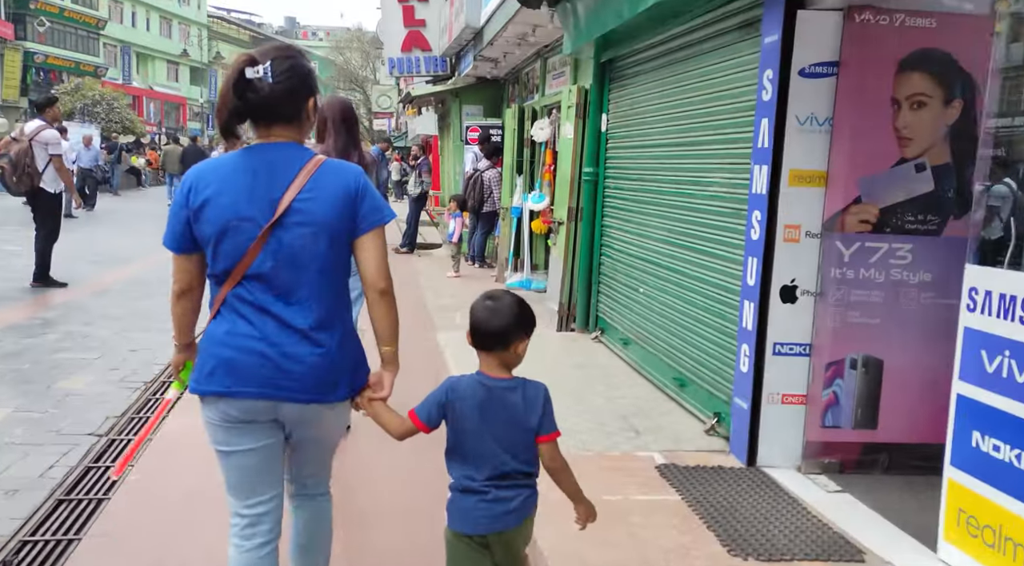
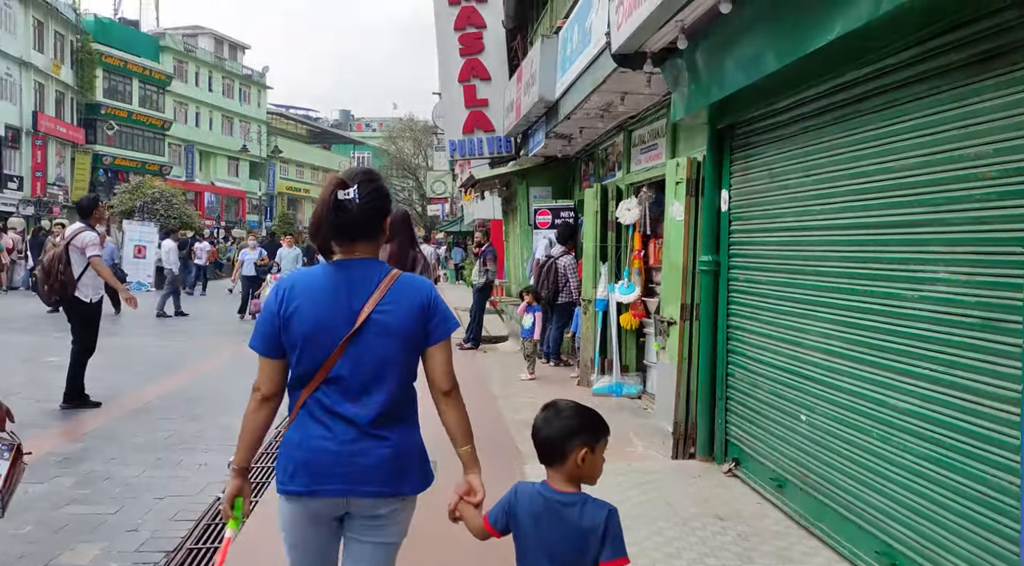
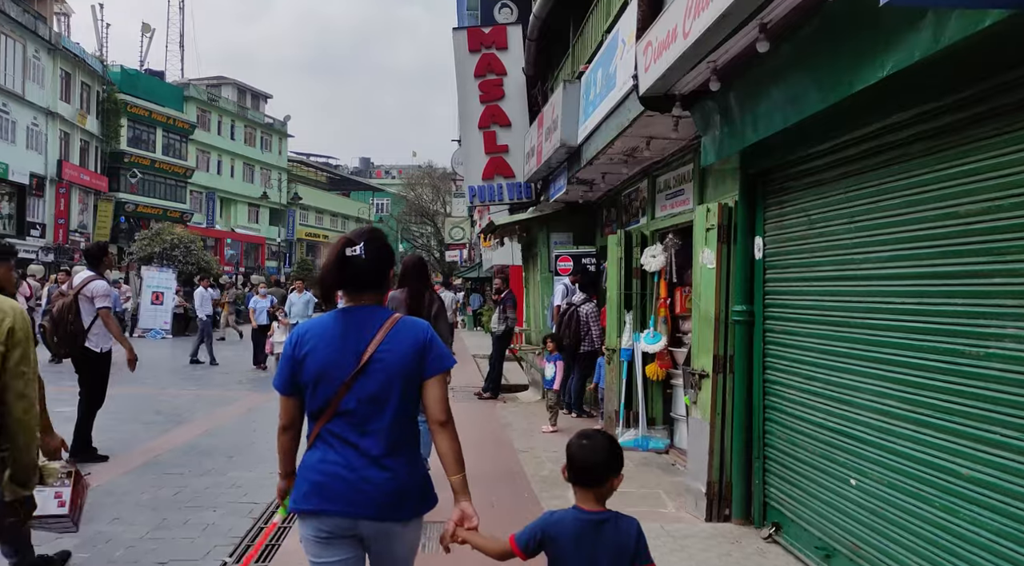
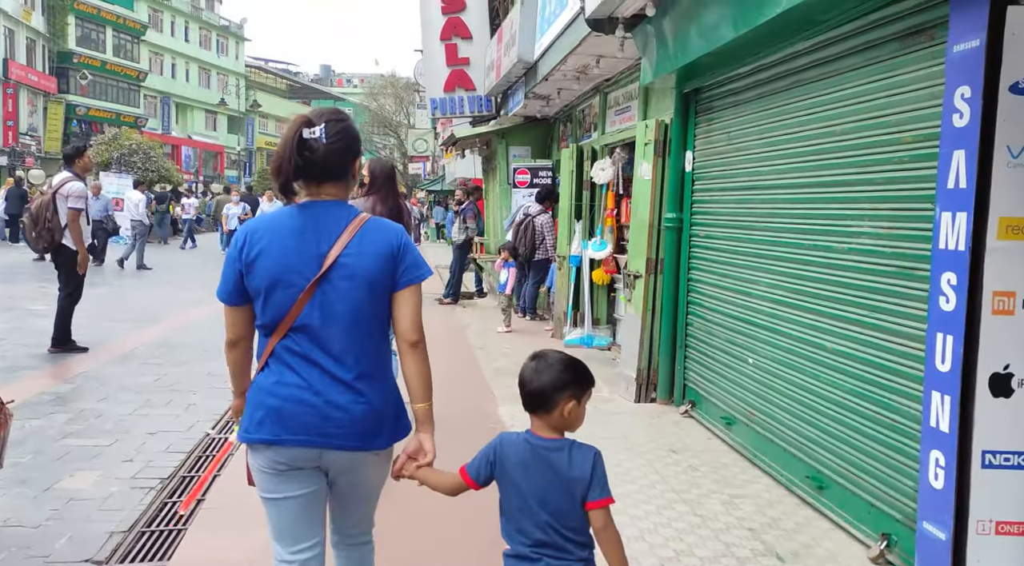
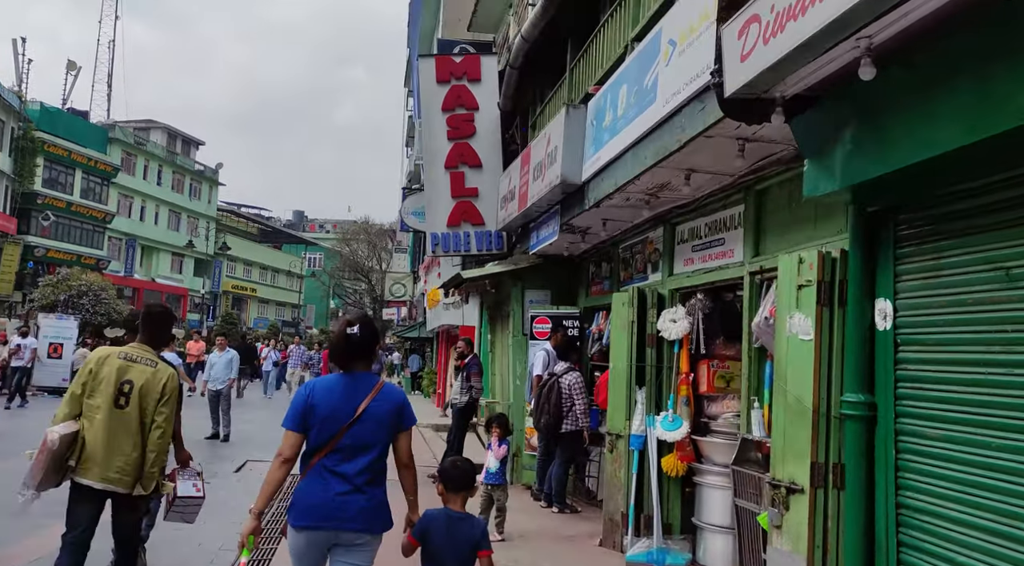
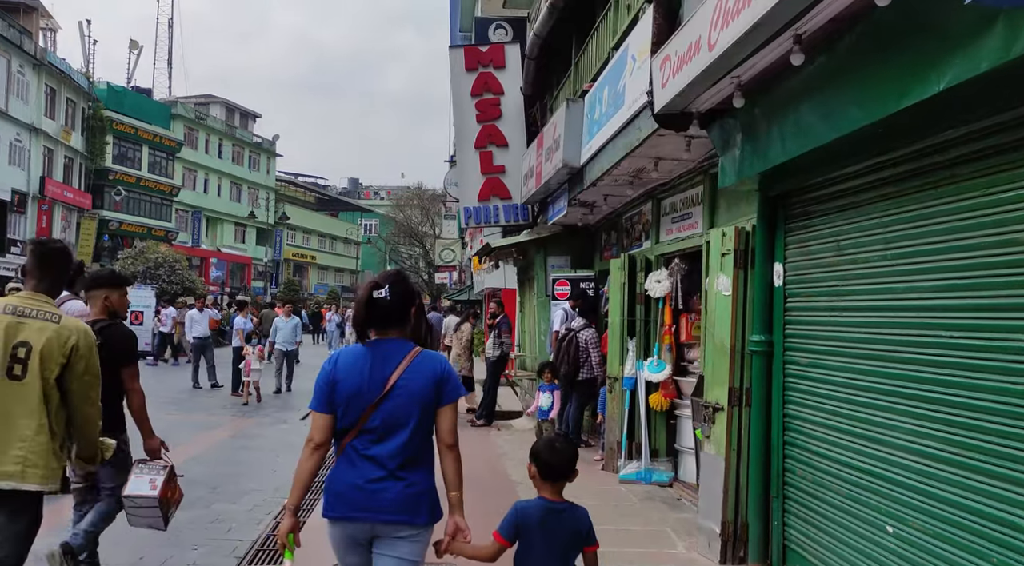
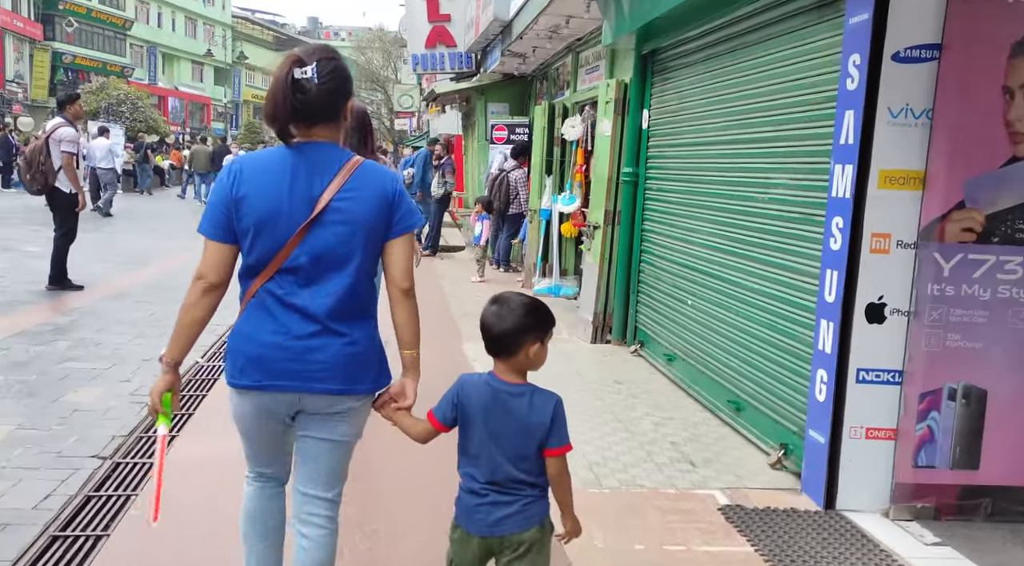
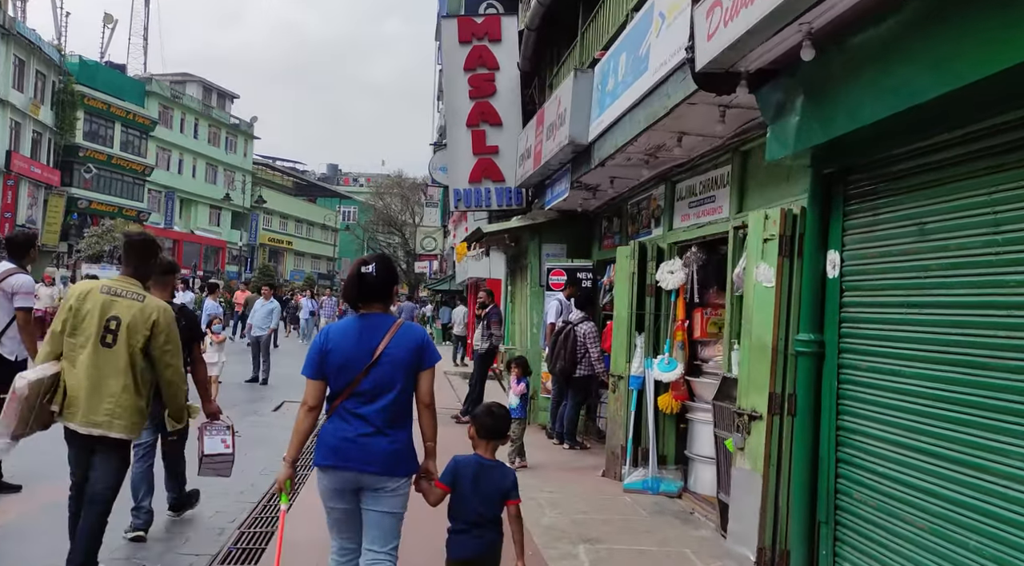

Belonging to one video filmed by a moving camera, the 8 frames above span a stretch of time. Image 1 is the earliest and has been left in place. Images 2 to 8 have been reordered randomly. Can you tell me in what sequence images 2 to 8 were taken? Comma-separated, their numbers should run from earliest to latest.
7, 4, 2, 3, 6, 8, 5
